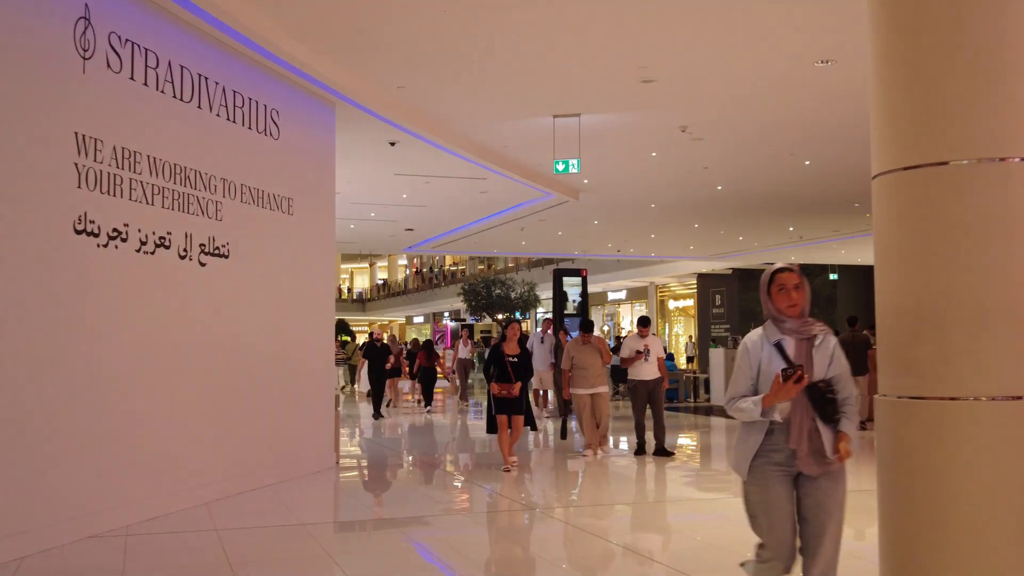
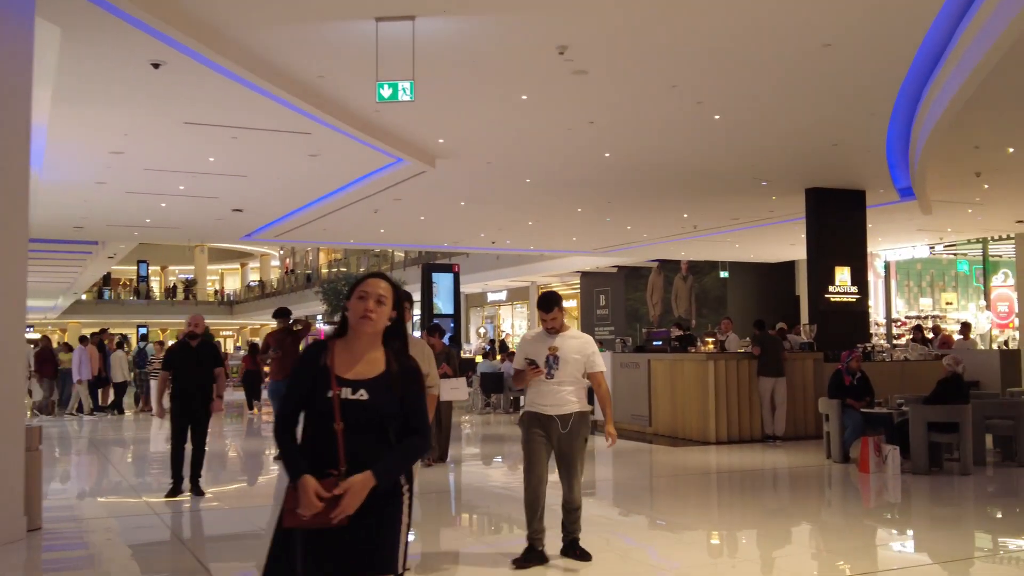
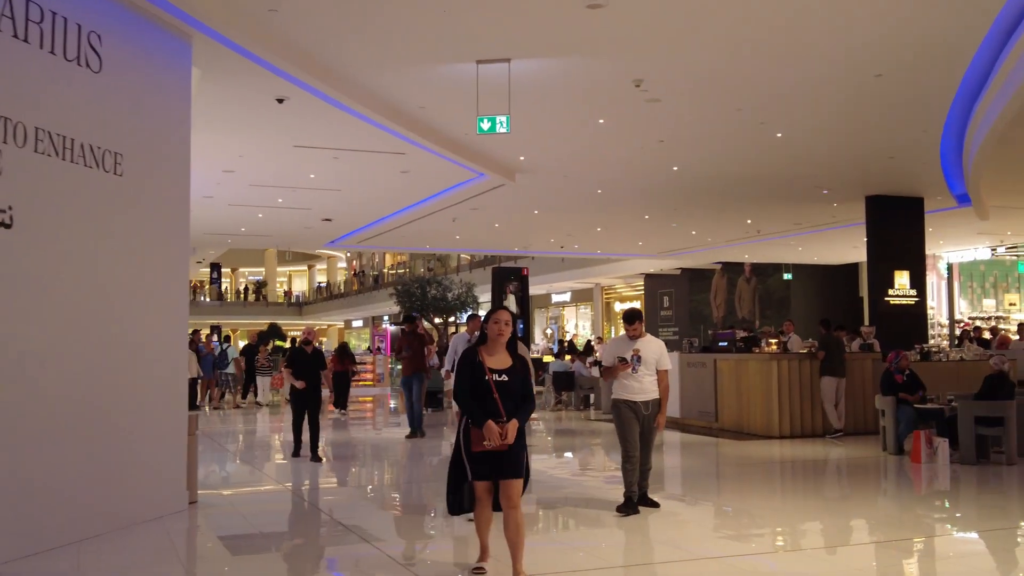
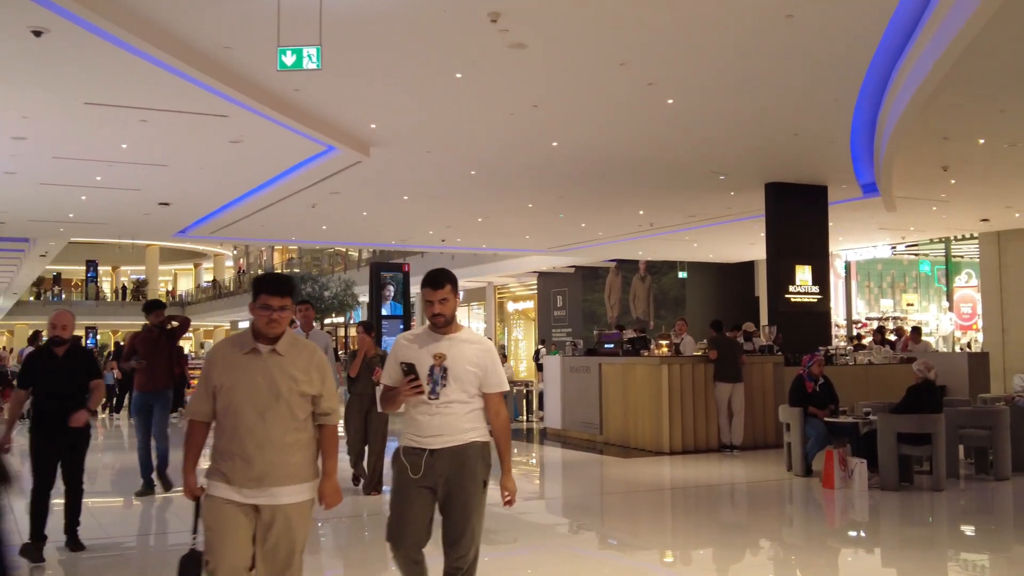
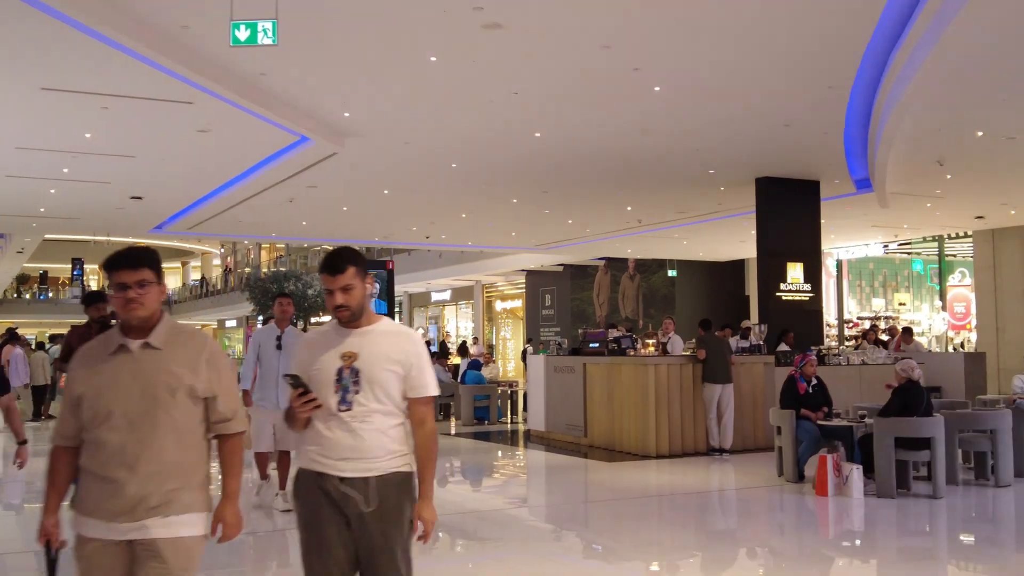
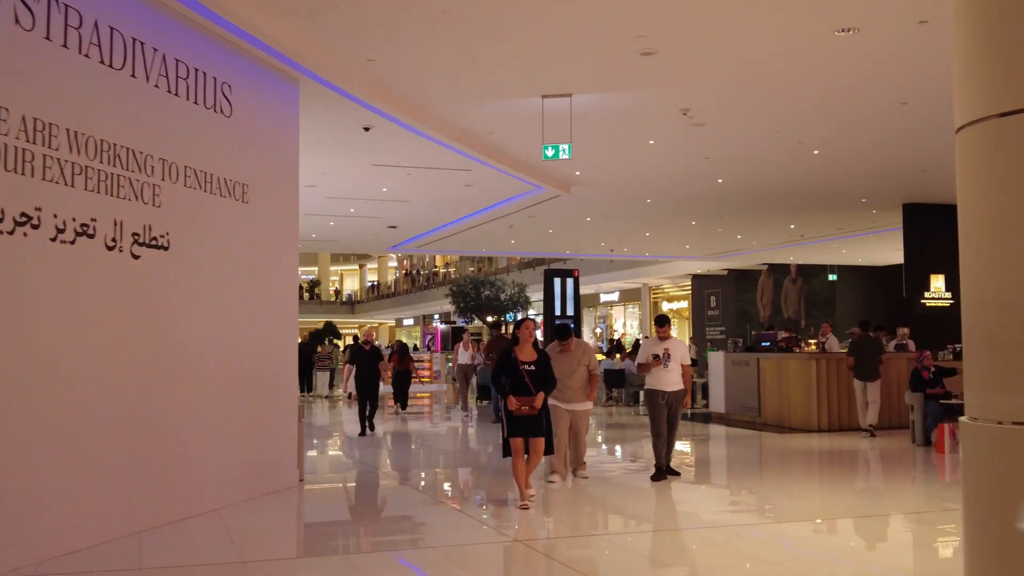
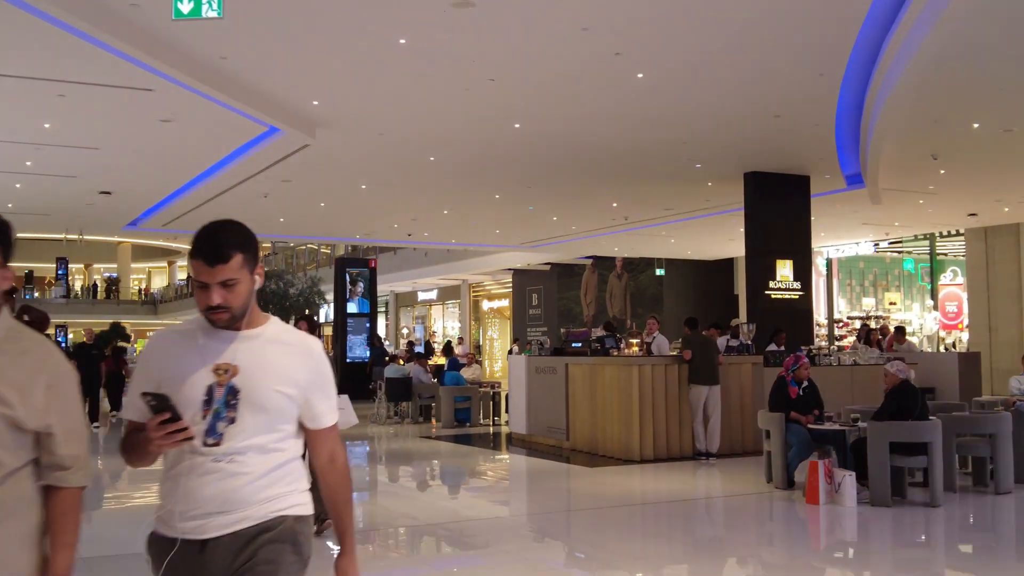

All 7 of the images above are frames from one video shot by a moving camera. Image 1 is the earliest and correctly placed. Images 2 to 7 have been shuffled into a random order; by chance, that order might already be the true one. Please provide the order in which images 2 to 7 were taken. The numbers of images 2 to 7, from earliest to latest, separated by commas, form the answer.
6, 3, 2, 4, 5, 7
